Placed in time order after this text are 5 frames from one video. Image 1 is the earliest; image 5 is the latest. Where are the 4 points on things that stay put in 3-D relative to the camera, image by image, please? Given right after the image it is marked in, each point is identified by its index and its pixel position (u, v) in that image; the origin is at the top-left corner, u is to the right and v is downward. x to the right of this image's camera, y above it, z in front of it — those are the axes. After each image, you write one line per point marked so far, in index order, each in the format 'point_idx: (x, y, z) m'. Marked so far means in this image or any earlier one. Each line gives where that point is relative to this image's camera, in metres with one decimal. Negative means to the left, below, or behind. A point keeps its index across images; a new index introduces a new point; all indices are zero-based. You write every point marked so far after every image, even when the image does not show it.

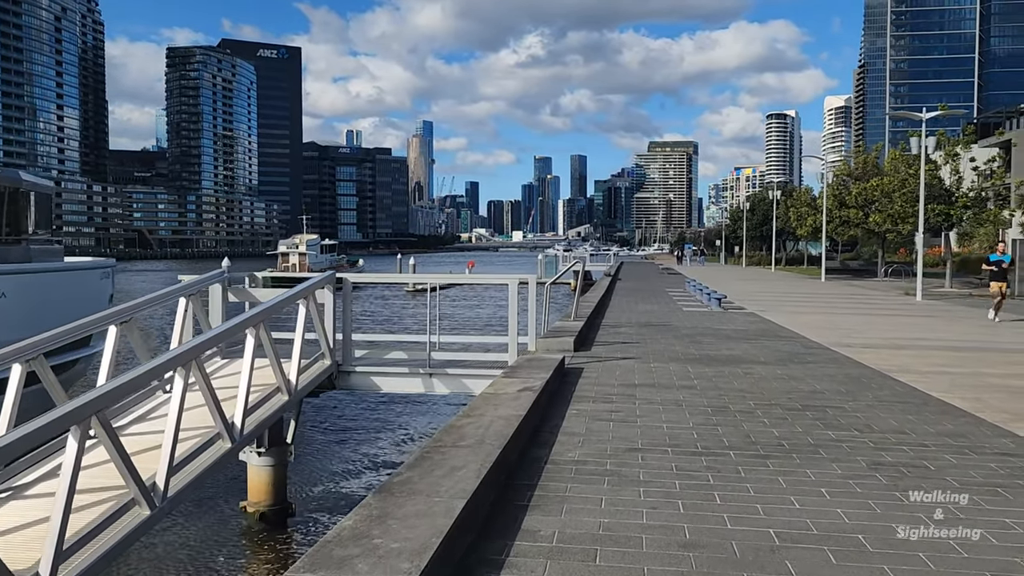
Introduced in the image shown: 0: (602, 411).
0: (+0.9, -1.2, +7.6) m
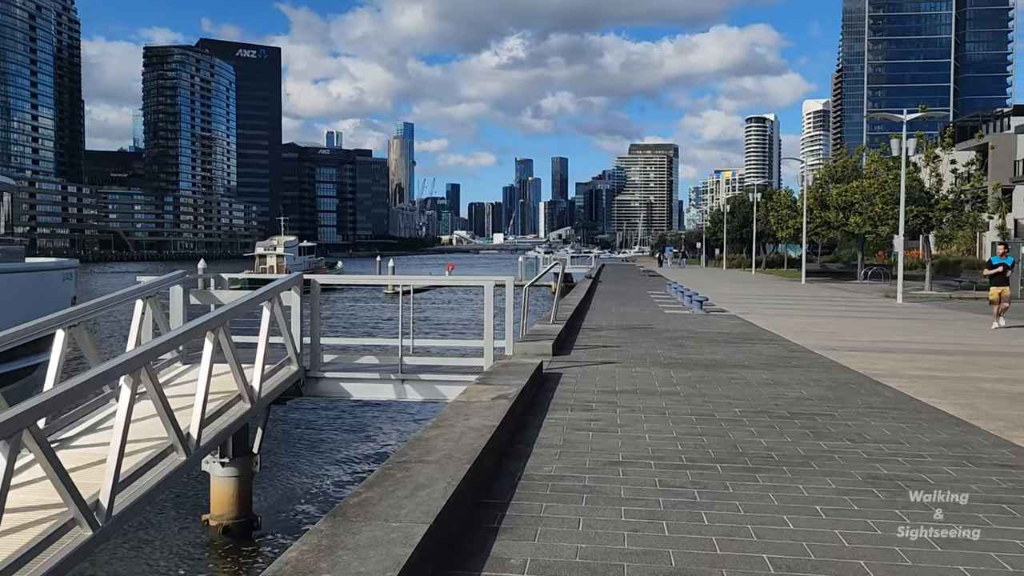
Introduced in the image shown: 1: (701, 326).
0: (+0.6, -1.2, +7.2) m
1: (+4.1, -0.8, +17.4) m
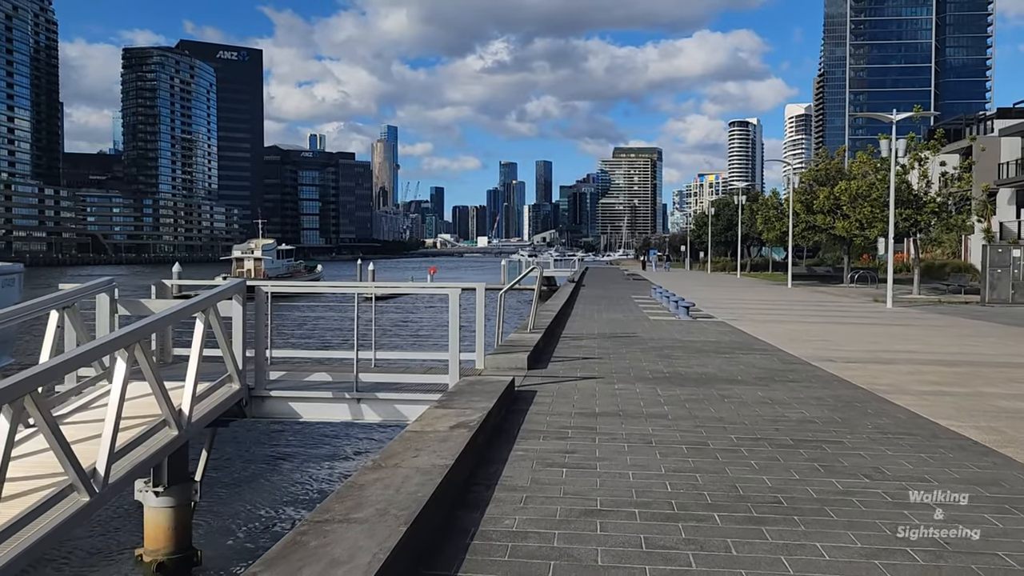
0: (+0.3, -1.3, +6.2) m
1: (+3.6, -0.9, +16.4) m
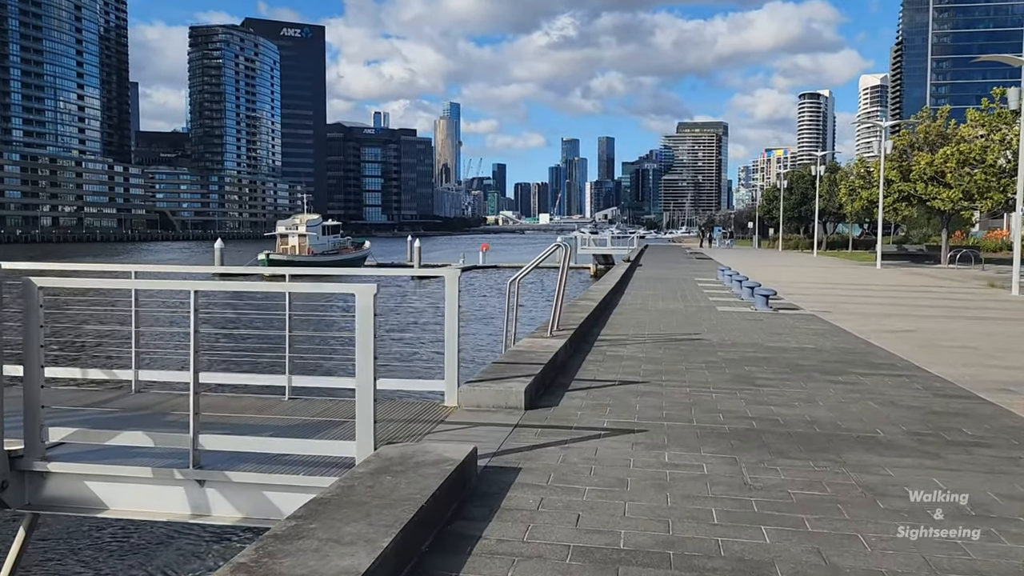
0: (-0.1, -1.3, +2.1) m
1: (+3.9, -0.7, +12.0) m
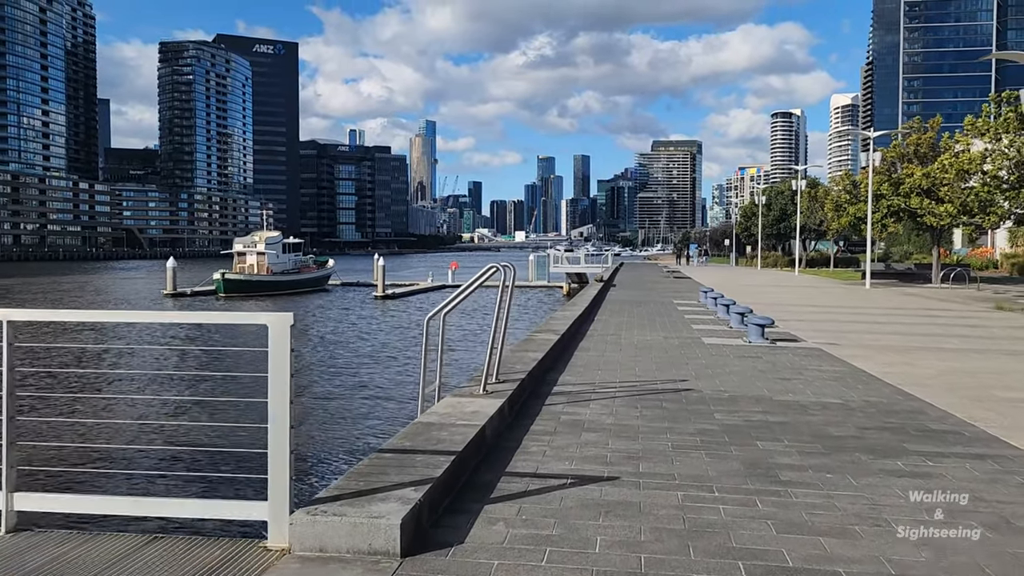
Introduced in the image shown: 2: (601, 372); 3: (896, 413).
0: (-0.6, -1.5, -0.8) m
1: (+3.1, -1.1, +9.3) m
2: (+1.1, -1.0, +10.0) m
3: (+3.6, -1.2, +7.6) m
